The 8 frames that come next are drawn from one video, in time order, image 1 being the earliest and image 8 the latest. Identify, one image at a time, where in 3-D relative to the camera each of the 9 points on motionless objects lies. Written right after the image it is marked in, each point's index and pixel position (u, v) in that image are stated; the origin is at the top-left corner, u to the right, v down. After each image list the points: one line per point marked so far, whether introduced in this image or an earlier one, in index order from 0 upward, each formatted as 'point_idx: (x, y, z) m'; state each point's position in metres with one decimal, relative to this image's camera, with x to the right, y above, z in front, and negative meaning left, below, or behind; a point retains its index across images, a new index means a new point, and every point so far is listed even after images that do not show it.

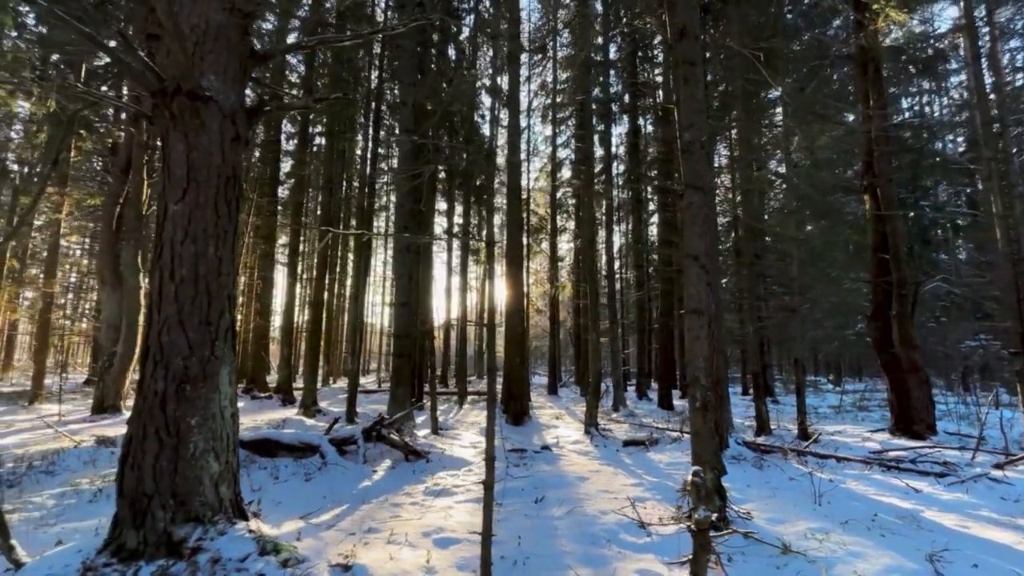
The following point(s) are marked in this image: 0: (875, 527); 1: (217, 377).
0: (+3.0, -2.0, +4.6) m
1: (-1.8, -0.5, +3.4) m
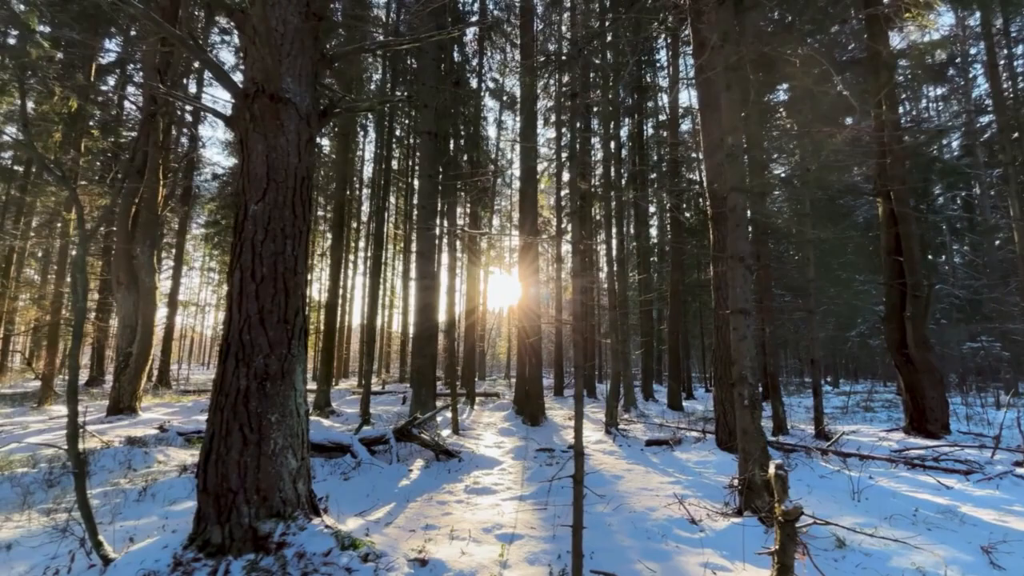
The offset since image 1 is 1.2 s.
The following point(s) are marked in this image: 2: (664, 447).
0: (+3.4, -2.0, +4.7) m
1: (-1.3, -0.5, +3.4) m
2: (+2.4, -2.4, +8.6) m
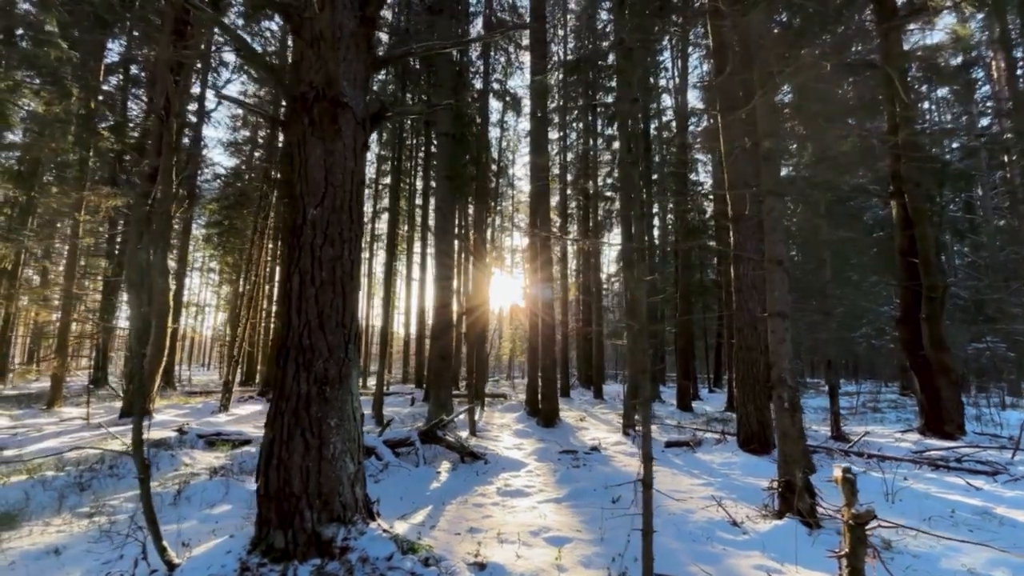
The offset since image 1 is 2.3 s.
0: (+3.8, -2.0, +4.7) m
1: (-1.0, -0.6, +3.4) m
2: (+2.7, -2.5, +8.6) m
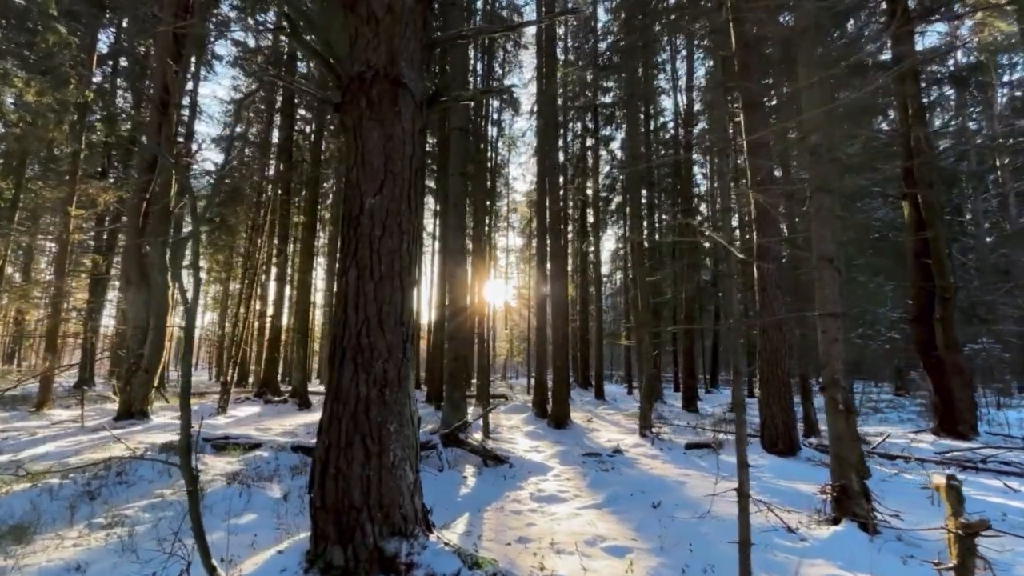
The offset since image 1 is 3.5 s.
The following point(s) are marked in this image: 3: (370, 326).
0: (+4.1, -2.0, +4.6) m
1: (-0.6, -0.5, +3.2) m
2: (+3.0, -2.4, +8.4) m
3: (-0.8, -0.2, +3.0) m
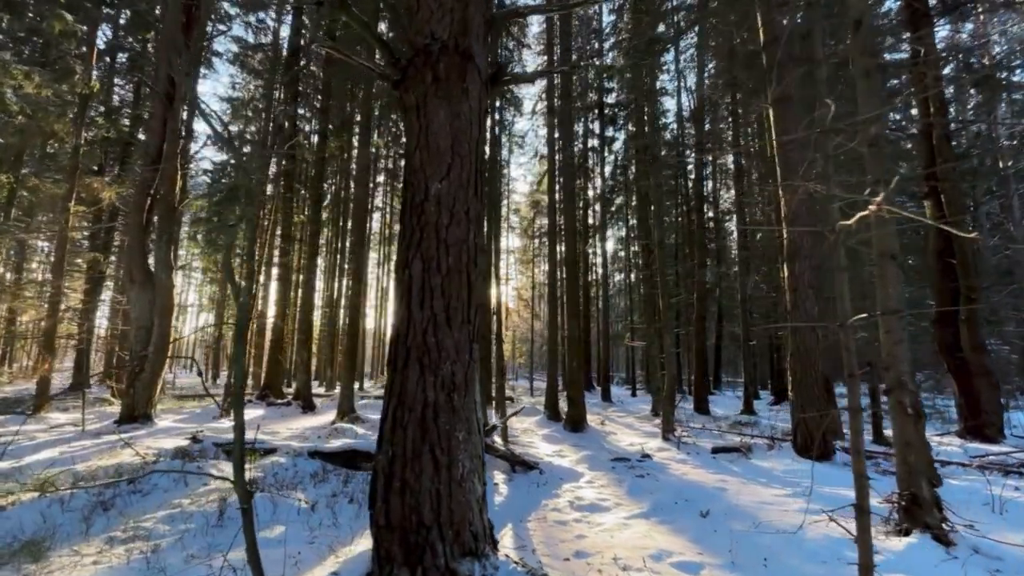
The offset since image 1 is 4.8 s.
0: (+4.5, -1.9, +4.4) m
1: (-0.2, -0.5, +2.9) m
2: (+3.3, -2.4, +8.2) m
3: (-0.4, -0.2, +2.8) m
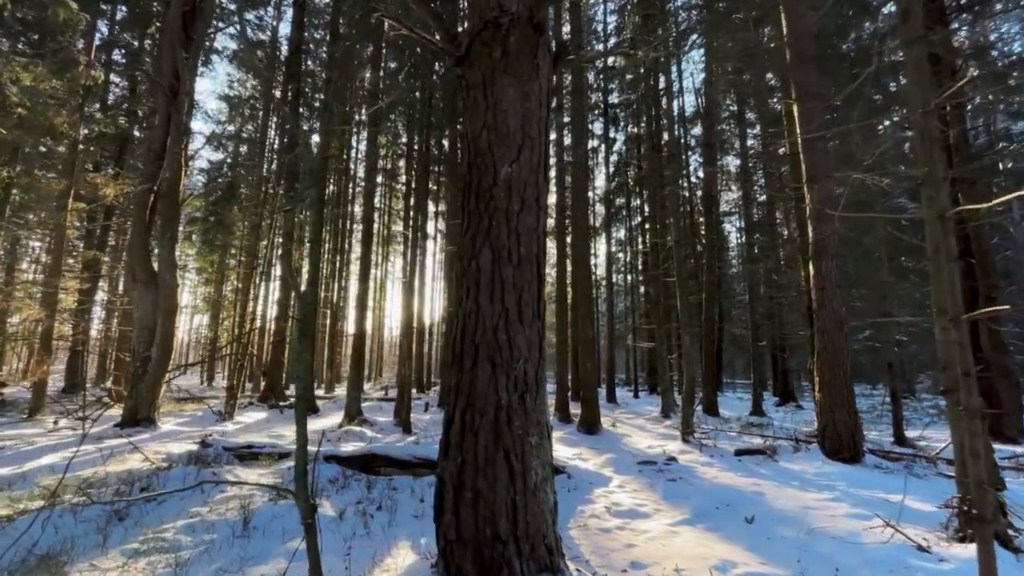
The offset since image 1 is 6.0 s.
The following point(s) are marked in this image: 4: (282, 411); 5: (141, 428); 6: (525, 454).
0: (+4.8, -1.9, +4.2) m
1: (+0.2, -0.5, +2.7) m
2: (+3.6, -2.4, +8.0) m
3: (0.0, -0.1, +2.5) m
4: (-5.7, -3.0, +13.9) m
5: (-6.4, -2.4, +9.7) m
6: (+0.1, -0.7, +2.5) m
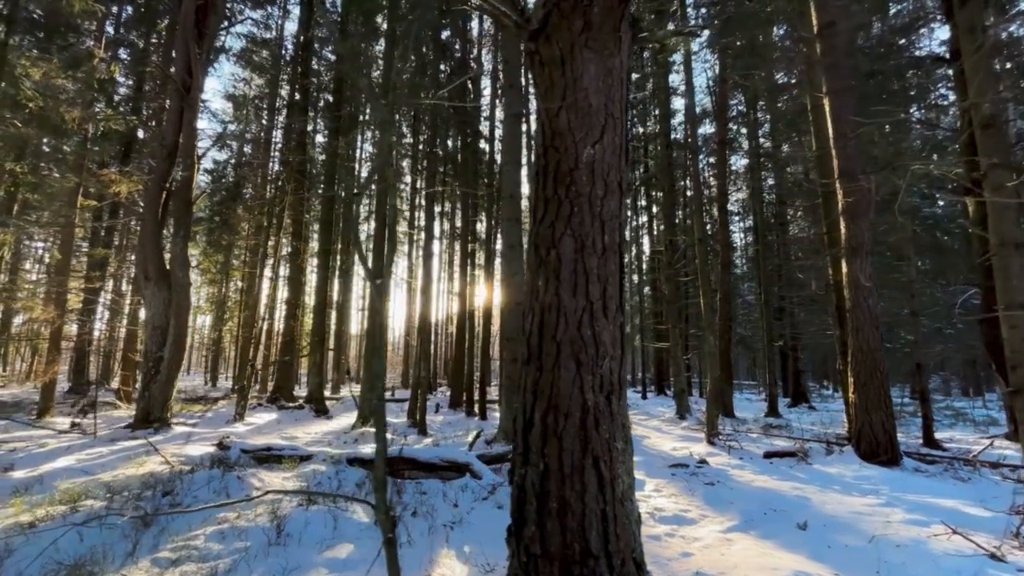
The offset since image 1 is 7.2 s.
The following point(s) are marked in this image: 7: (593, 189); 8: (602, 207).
0: (+5.2, -1.9, +4.0) m
1: (+0.5, -0.4, +2.5) m
2: (+3.9, -2.4, +7.8) m
3: (+0.3, -0.1, +2.3) m
4: (-5.3, -3.0, +13.7) m
5: (-6.1, -2.4, +9.5) m
6: (+0.4, -0.7, +2.3) m
7: (+0.3, +0.4, +2.4) m
8: (+0.4, +0.3, +2.4) m
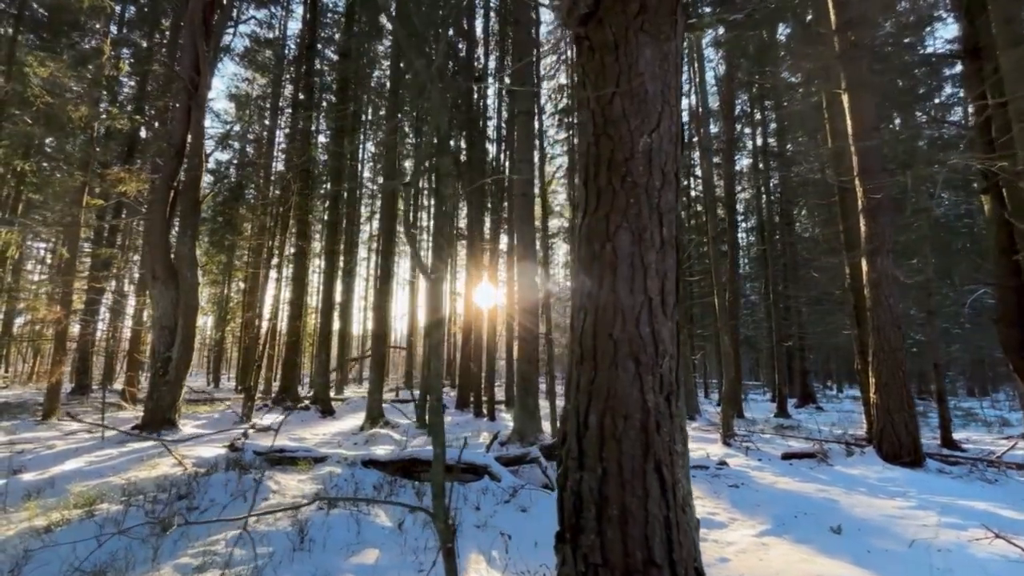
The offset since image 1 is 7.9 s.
0: (+5.4, -1.9, +3.9) m
1: (+0.7, -0.4, +2.4) m
2: (+4.1, -2.4, +7.7) m
3: (+0.6, -0.1, +2.2) m
4: (-5.1, -3.0, +13.6) m
5: (-5.8, -2.4, +9.4) m
6: (+0.6, -0.7, +2.2) m
7: (+0.6, +0.4, +2.3) m
8: (+0.6, +0.4, +2.3) m
